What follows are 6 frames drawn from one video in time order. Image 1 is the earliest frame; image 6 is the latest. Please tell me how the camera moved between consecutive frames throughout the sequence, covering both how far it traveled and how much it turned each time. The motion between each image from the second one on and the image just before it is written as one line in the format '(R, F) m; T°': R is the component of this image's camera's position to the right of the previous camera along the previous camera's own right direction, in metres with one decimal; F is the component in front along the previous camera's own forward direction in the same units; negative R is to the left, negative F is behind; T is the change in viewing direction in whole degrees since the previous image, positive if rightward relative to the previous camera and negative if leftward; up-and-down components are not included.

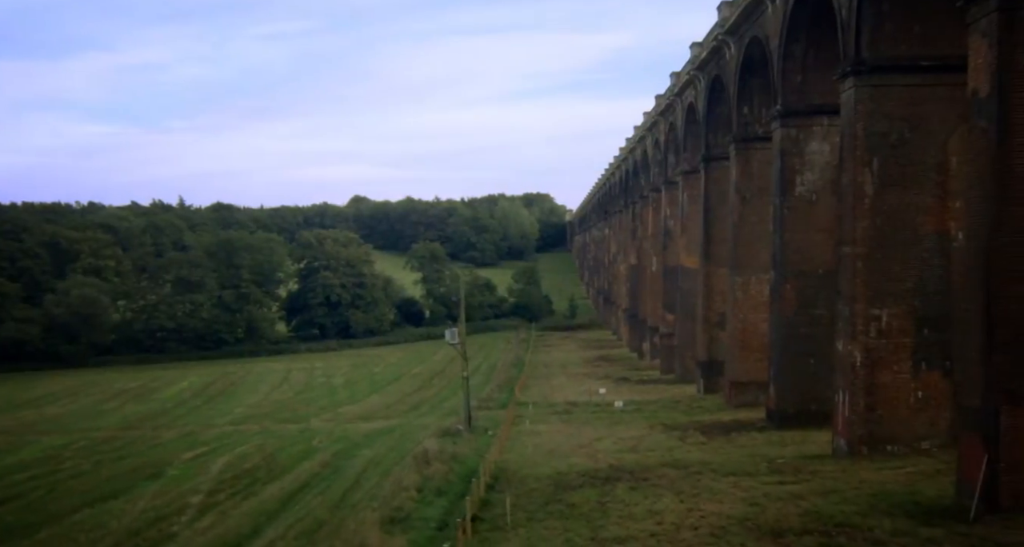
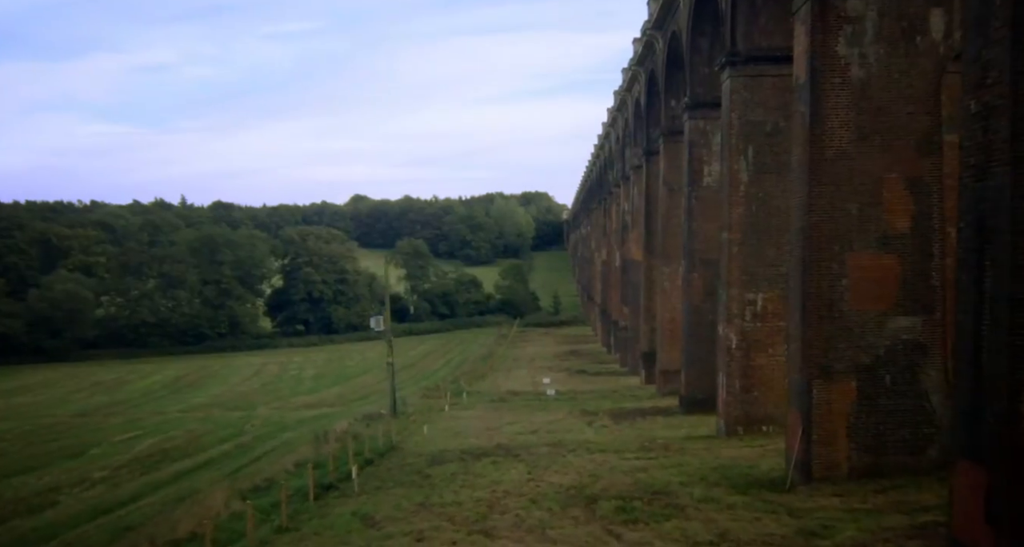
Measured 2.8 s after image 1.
(+2.3, -0.6) m; -1°
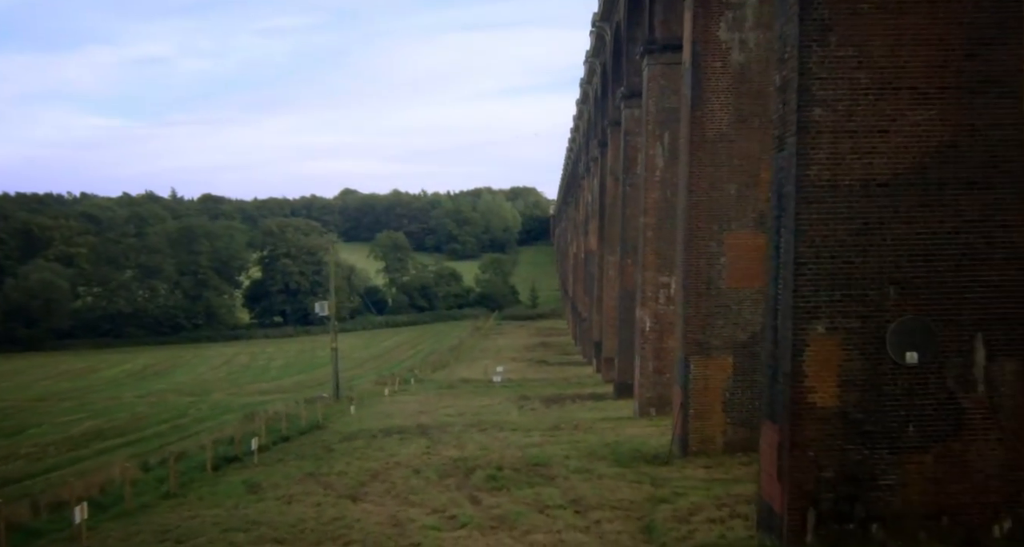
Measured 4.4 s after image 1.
(+1.4, -0.3) m; 0°
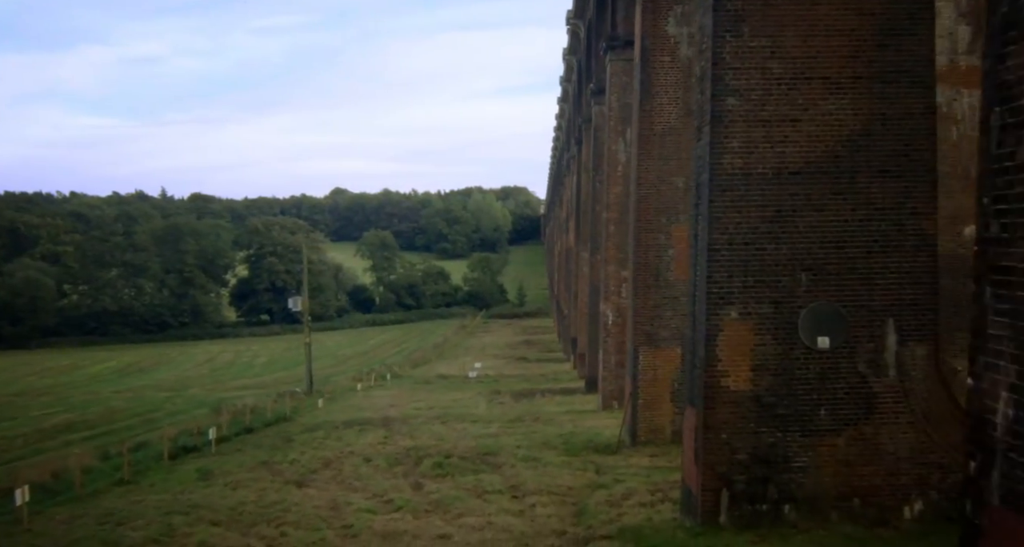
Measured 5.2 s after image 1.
(+0.6, -0.2) m; 0°
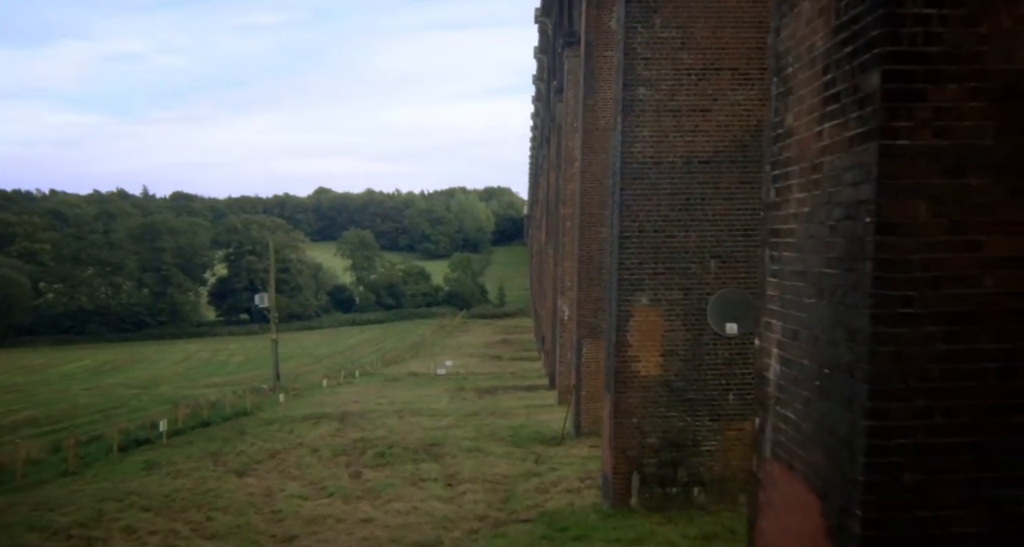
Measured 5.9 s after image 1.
(+0.6, -0.1) m; +1°
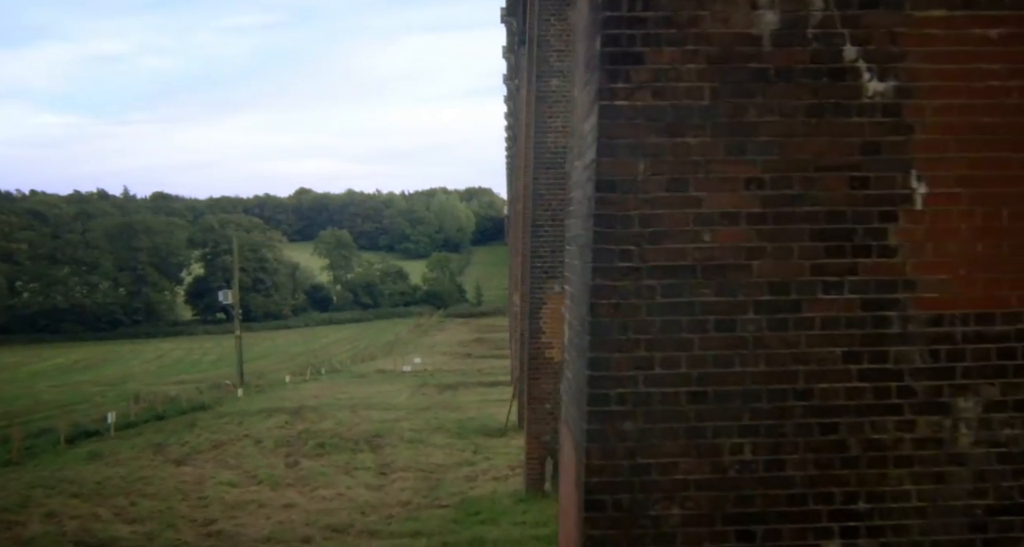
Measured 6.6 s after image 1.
(+0.5, -0.1) m; +1°
